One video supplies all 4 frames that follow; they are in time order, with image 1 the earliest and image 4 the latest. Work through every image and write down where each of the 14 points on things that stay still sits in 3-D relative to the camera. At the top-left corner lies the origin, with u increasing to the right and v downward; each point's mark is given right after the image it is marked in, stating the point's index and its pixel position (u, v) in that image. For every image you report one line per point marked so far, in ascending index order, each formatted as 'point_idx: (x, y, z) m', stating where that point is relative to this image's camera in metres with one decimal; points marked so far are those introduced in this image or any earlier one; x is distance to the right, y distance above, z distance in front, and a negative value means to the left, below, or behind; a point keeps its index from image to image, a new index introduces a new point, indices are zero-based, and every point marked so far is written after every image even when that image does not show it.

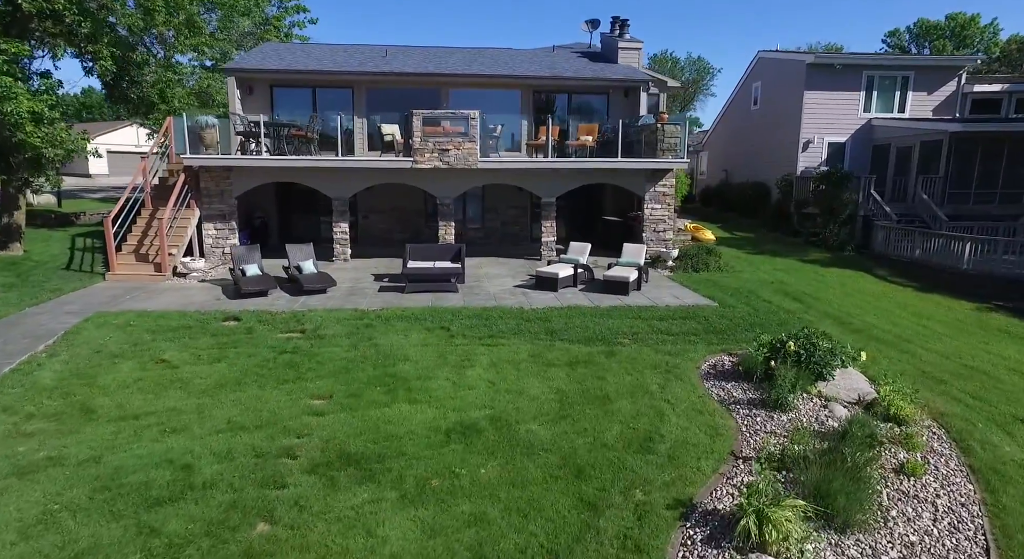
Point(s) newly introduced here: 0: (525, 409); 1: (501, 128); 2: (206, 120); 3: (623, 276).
0: (+0.2, -1.8, +7.8) m
1: (-0.1, +4.6, +16.7) m
2: (-8.4, +4.4, +15.3) m
3: (+2.6, +0.1, +12.8) m
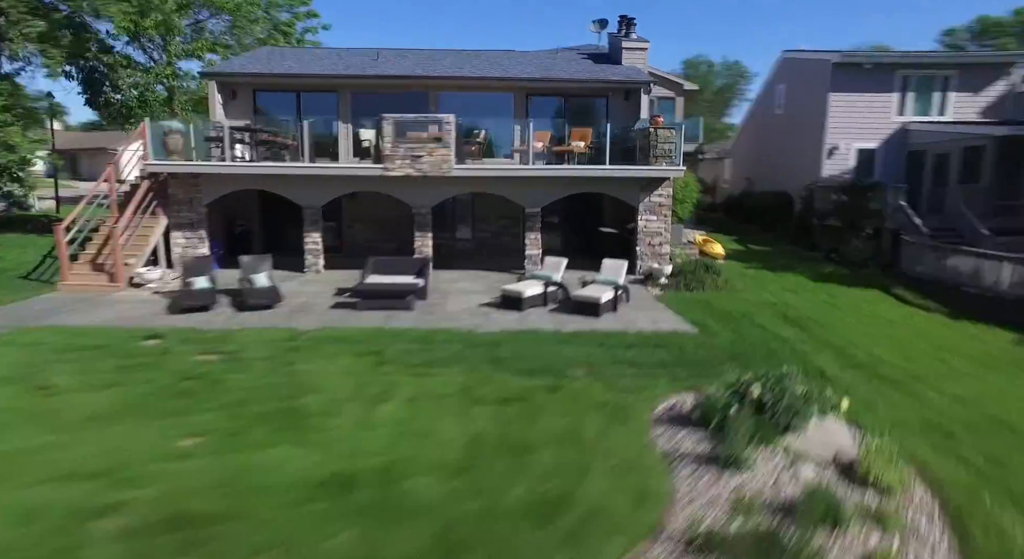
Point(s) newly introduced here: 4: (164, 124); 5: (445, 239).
0: (-1.0, -2.1, +6.6) m
1: (-0.6, +4.1, +15.6) m
2: (-9.0, +4.1, +14.8) m
3: (+1.7, -0.3, +11.5) m
4: (-9.2, +4.1, +14.7) m
5: (-2.3, +1.4, +19.6) m
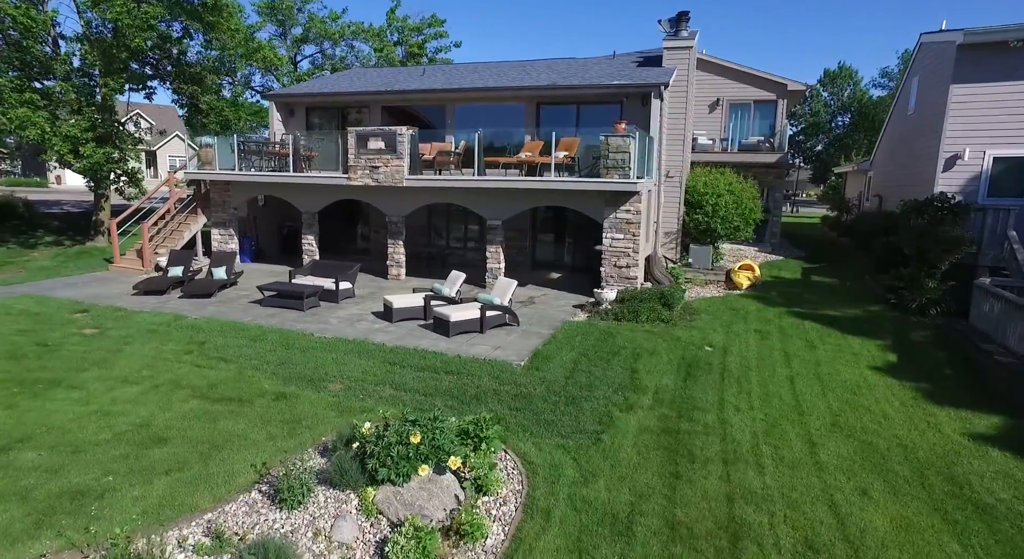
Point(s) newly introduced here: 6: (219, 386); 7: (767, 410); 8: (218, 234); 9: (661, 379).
0: (-5.8, -2.0, +7.4) m
1: (-1.6, +3.8, +15.6) m
2: (-9.6, +4.4, +17.9) m
3: (-1.3, -0.7, +10.9) m
4: (-9.8, +4.5, +17.9) m
5: (-1.9, +1.1, +19.9) m
6: (-4.6, -1.7, +8.8) m
7: (+4.0, -2.0, +8.6) m
8: (-9.8, +1.5, +18.5) m
9: (+2.6, -1.7, +9.7) m
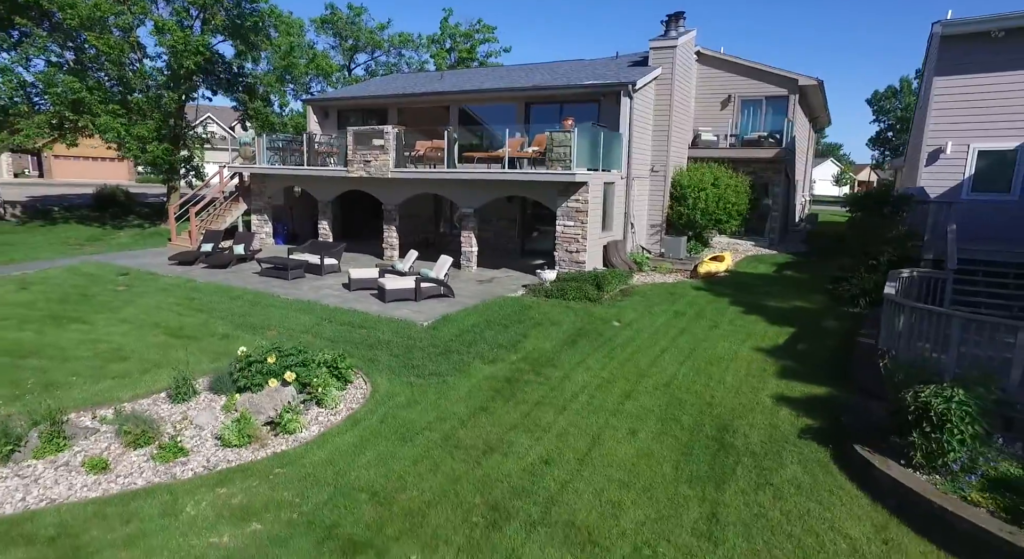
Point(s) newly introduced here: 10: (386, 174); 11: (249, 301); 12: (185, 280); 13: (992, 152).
0: (-8.0, -1.3, +10.0) m
1: (-2.4, +4.4, +17.5) m
2: (-9.9, +5.3, +21.0) m
3: (-3.0, -0.1, +12.8) m
4: (-10.1, +5.3, +21.1) m
5: (-2.1, +1.7, +21.8) m
6: (-6.6, -1.0, +11.3) m
7: (+1.8, -1.6, +9.7) m
8: (-10.1, +2.3, +21.7) m
9: (+0.7, -1.2, +11.0) m
10: (-4.0, +3.4, +18.0) m
11: (-6.1, -0.5, +12.9) m
12: (-8.7, 0.0, +14.9) m
13: (+13.7, +3.6, +15.6) m
